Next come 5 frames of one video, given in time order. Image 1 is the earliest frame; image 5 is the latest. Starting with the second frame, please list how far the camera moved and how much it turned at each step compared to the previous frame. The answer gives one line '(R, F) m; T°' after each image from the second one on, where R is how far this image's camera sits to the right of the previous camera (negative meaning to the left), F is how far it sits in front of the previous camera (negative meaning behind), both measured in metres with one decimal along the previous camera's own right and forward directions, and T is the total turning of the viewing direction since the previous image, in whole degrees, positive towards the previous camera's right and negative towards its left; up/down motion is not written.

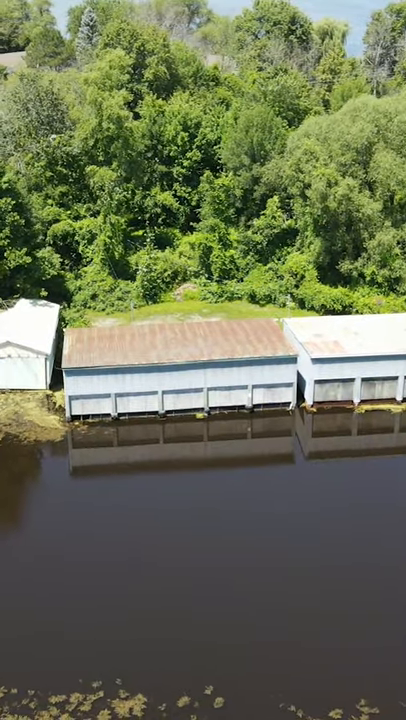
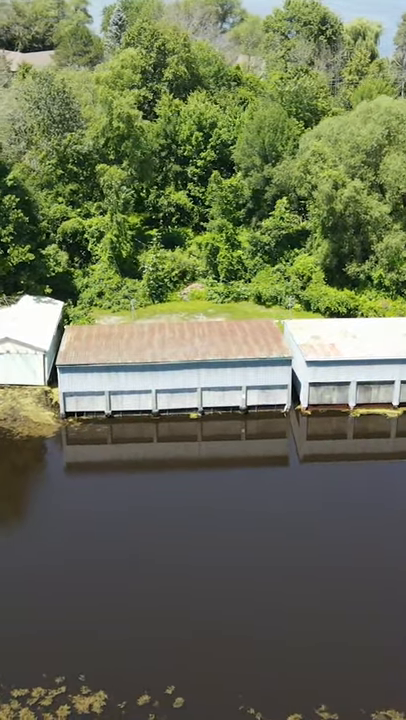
(+0.8, 0.0) m; -2°
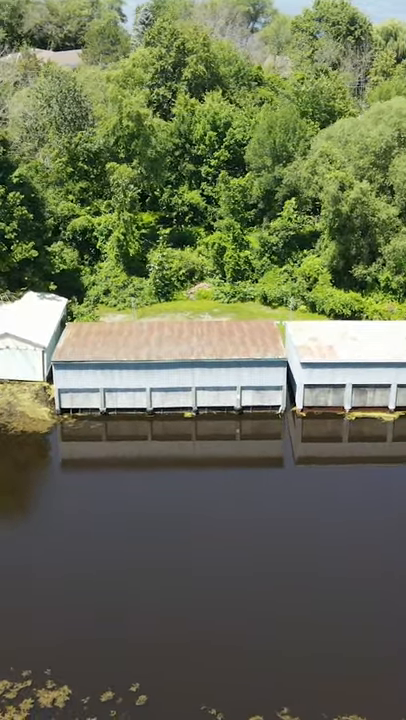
(+0.8, 0.0) m; -2°
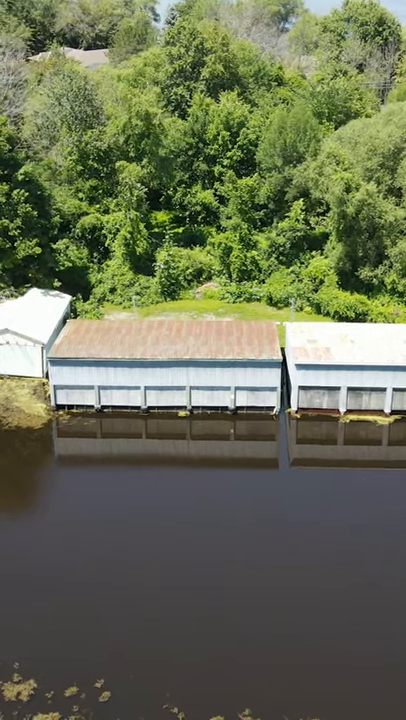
(+0.8, 0.0) m; -2°
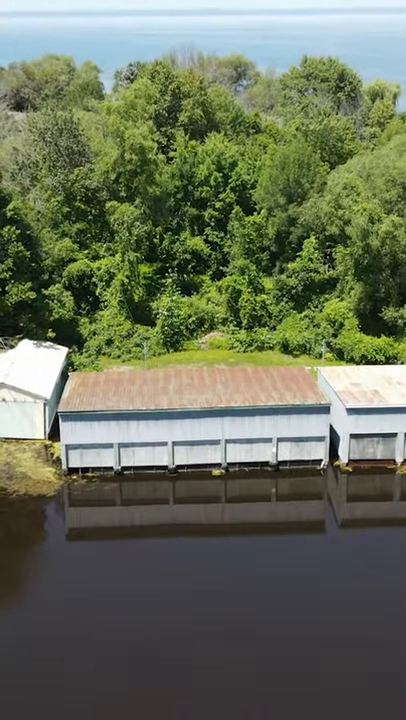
(-1.5, +2.7) m; +2°
